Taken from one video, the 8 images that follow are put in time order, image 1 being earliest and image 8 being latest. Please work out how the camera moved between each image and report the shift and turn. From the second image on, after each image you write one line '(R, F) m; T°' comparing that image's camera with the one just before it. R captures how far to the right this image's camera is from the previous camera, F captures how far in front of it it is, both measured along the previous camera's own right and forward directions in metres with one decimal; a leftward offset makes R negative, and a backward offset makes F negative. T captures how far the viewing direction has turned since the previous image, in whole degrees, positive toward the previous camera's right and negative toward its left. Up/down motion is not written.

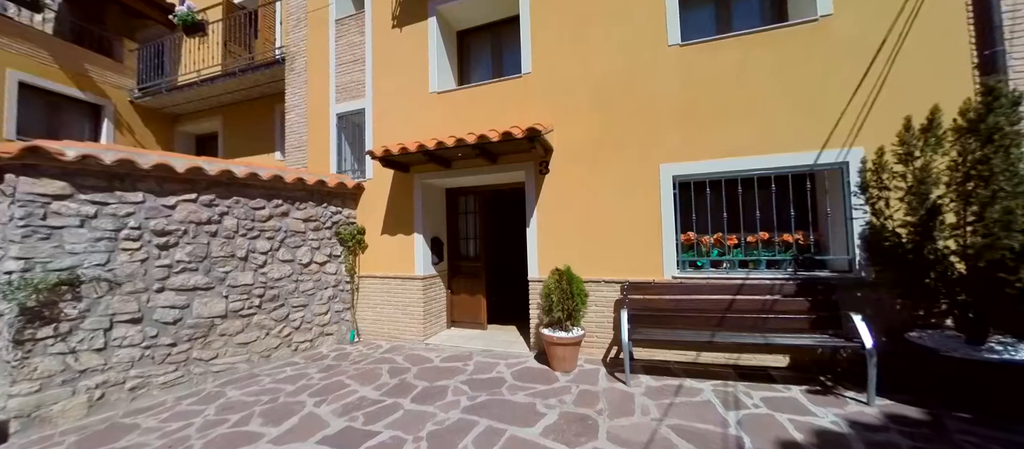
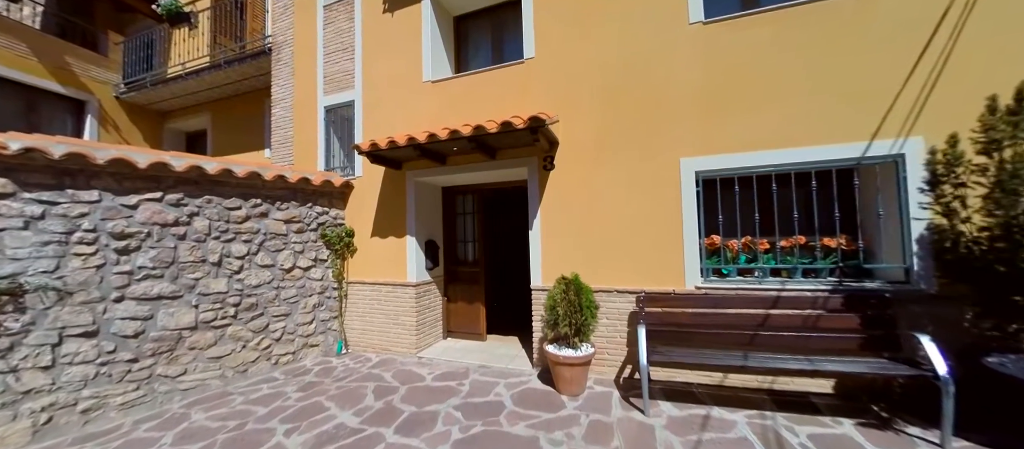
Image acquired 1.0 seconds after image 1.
(+0.1, +0.5) m; -1°
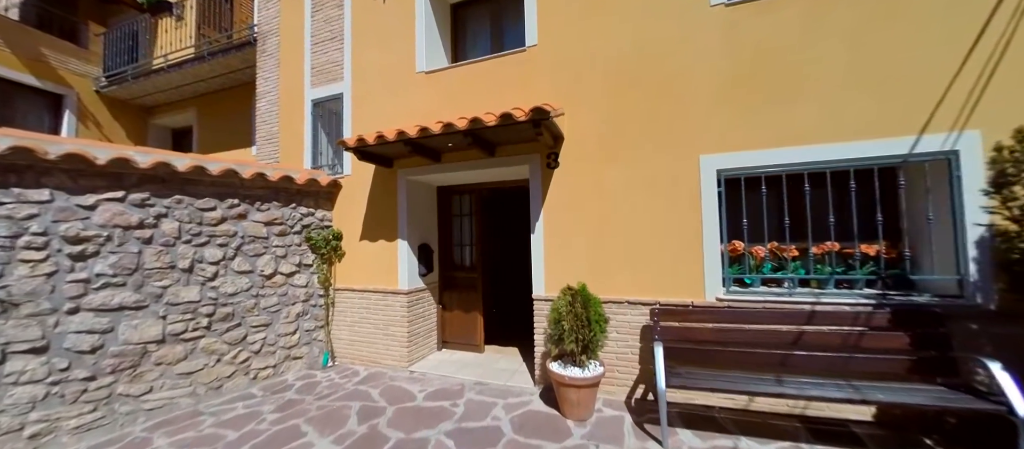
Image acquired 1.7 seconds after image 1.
(0.0, +0.4) m; 0°
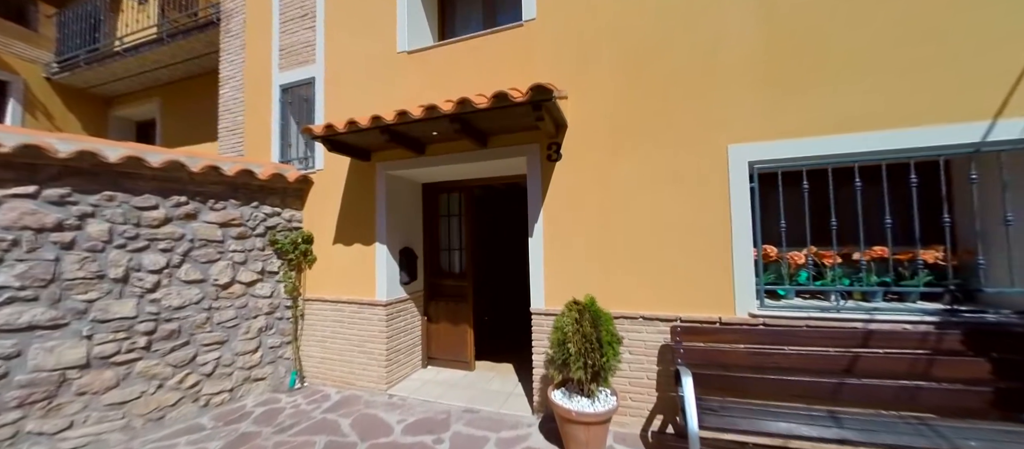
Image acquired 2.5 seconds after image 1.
(0.0, +0.6) m; +1°
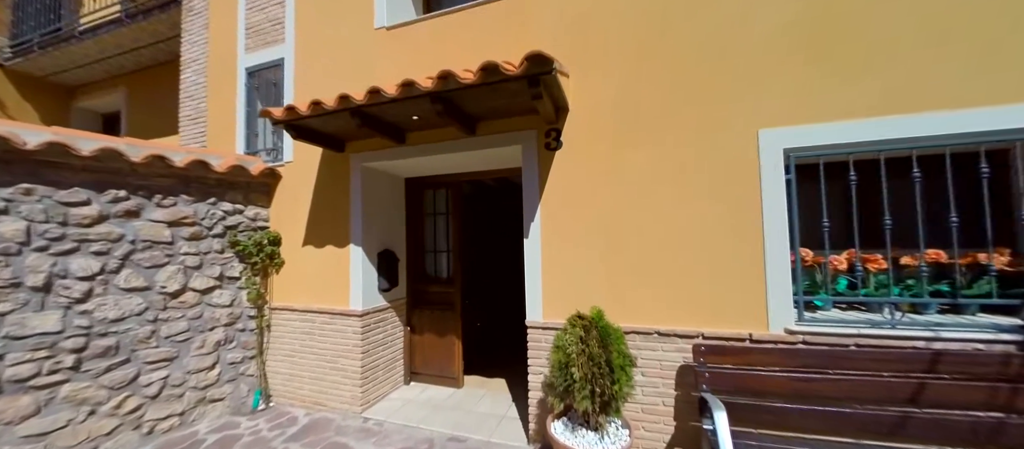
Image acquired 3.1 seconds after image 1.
(0.0, +0.5) m; +1°
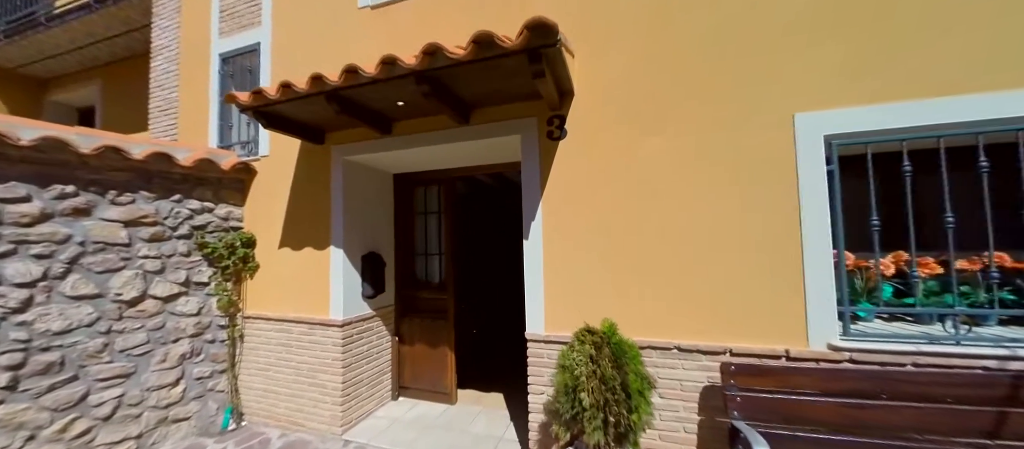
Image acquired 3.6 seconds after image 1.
(0.0, +0.3) m; 0°
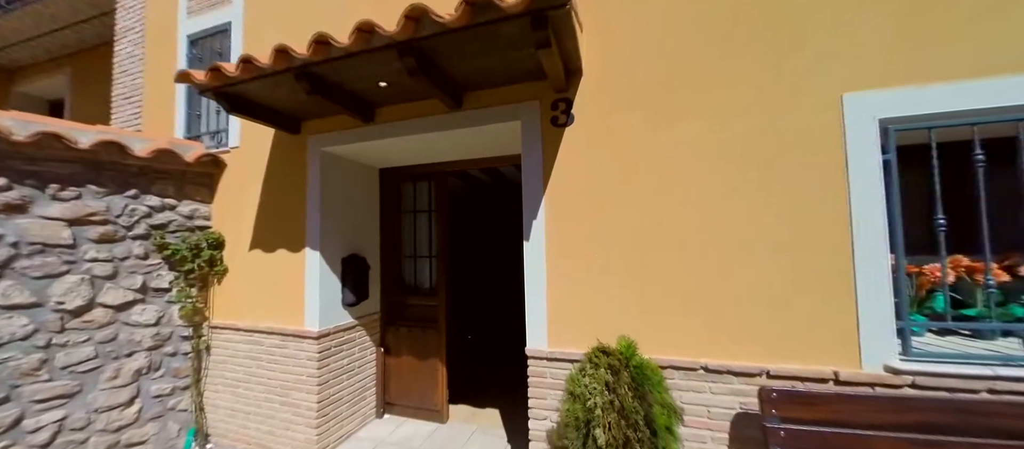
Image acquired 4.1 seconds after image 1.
(0.0, +0.3) m; +1°
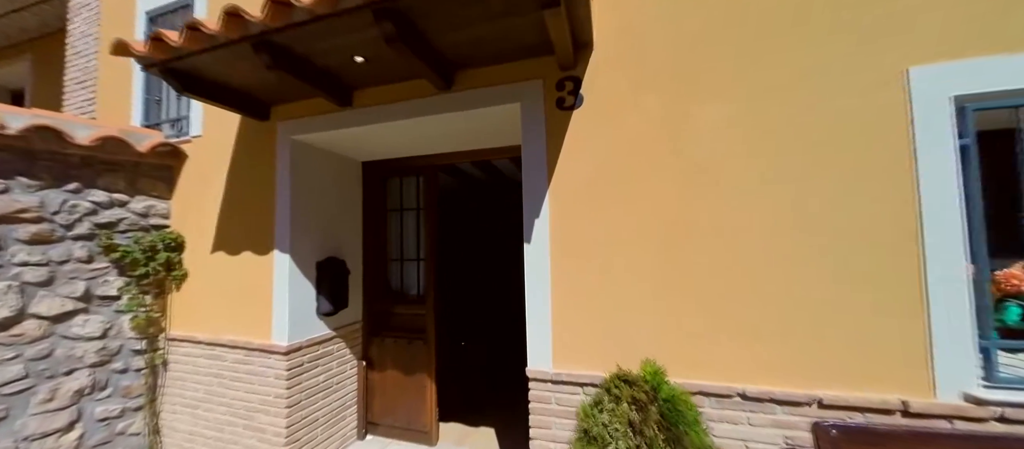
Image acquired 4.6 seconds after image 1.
(0.0, +0.3) m; +1°
